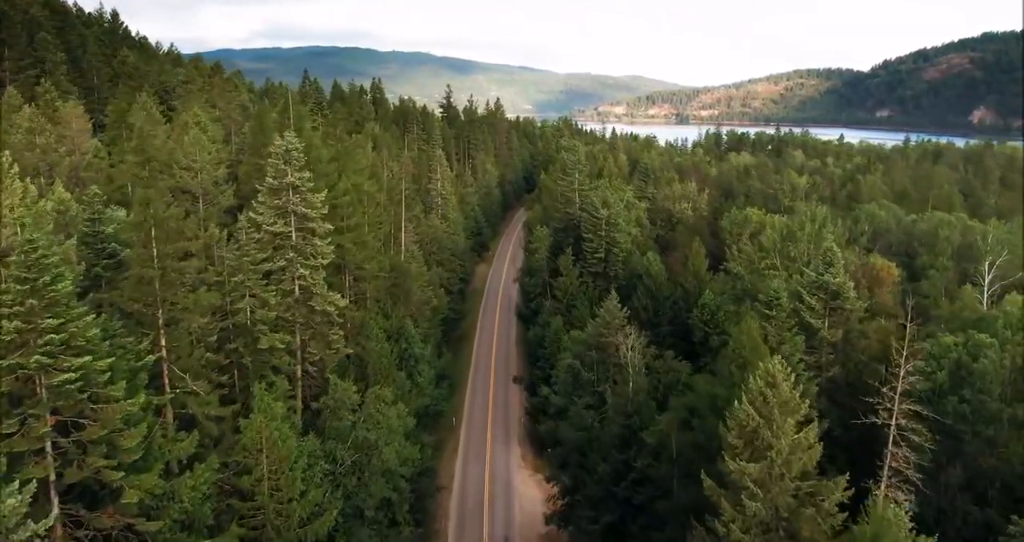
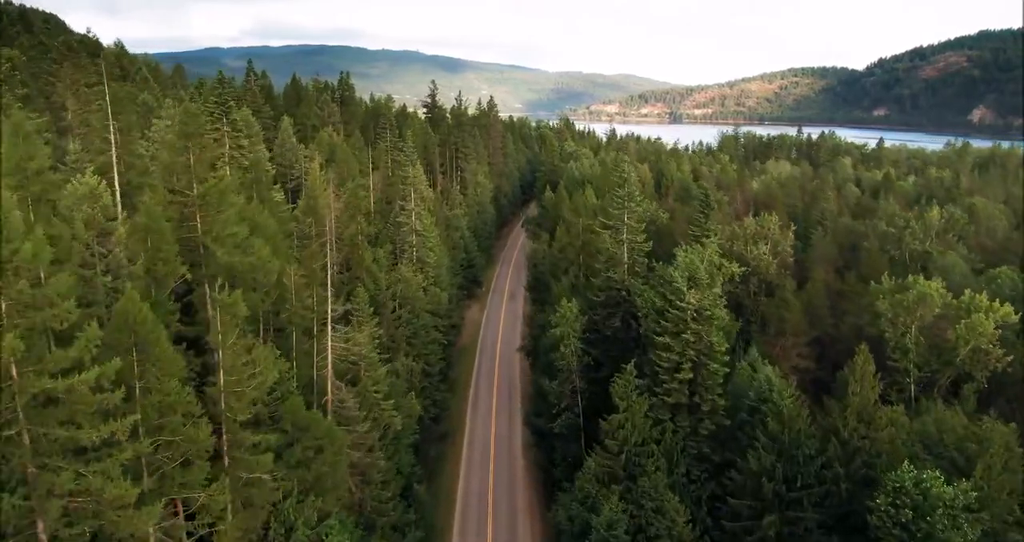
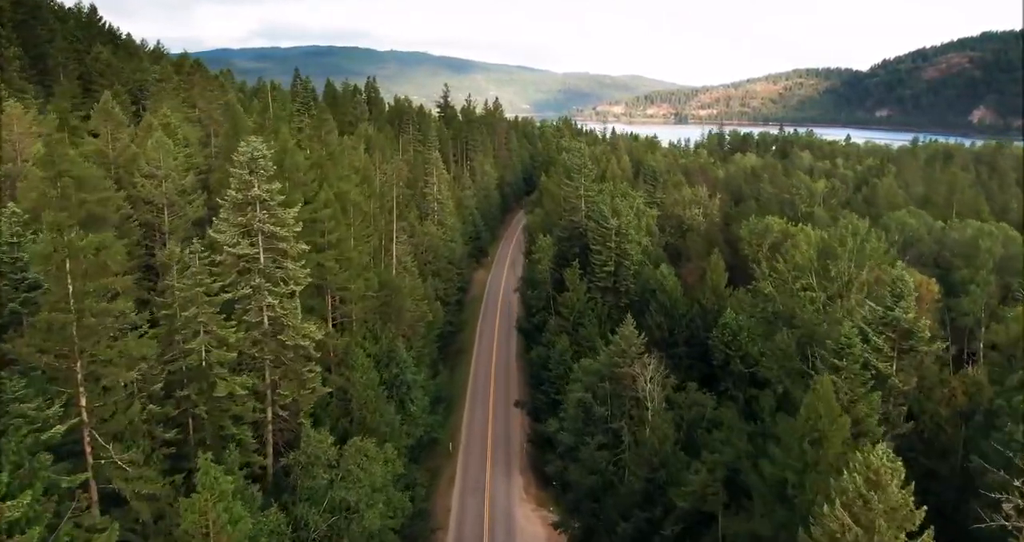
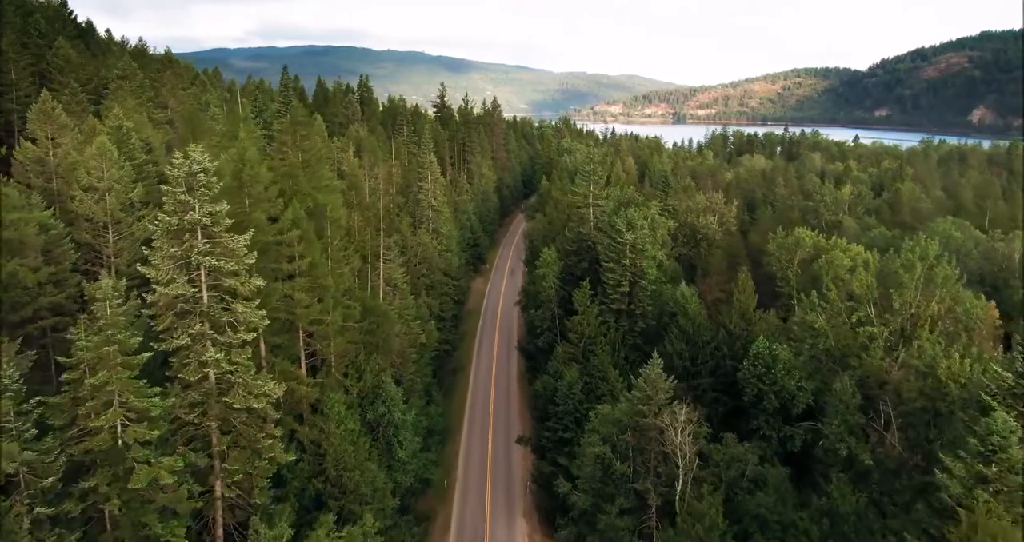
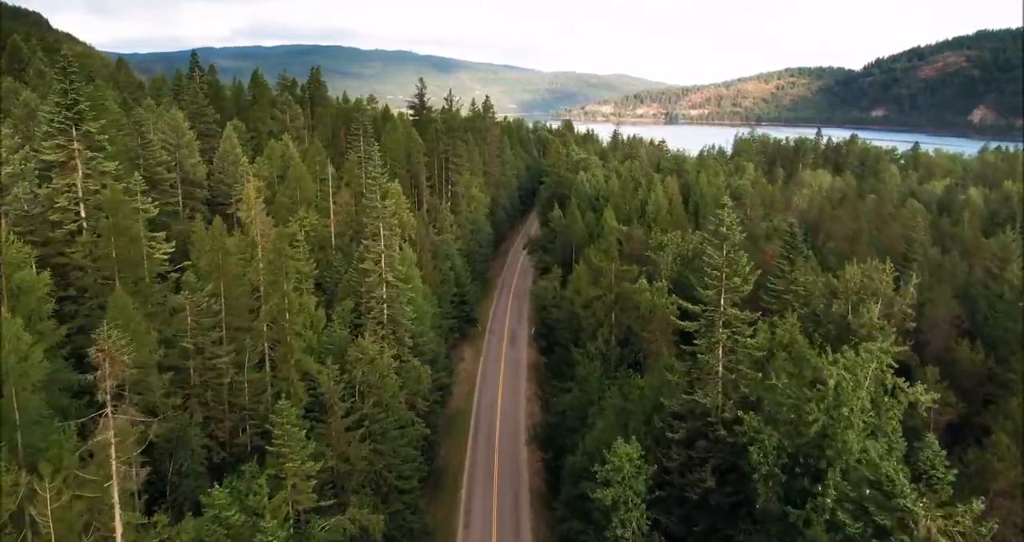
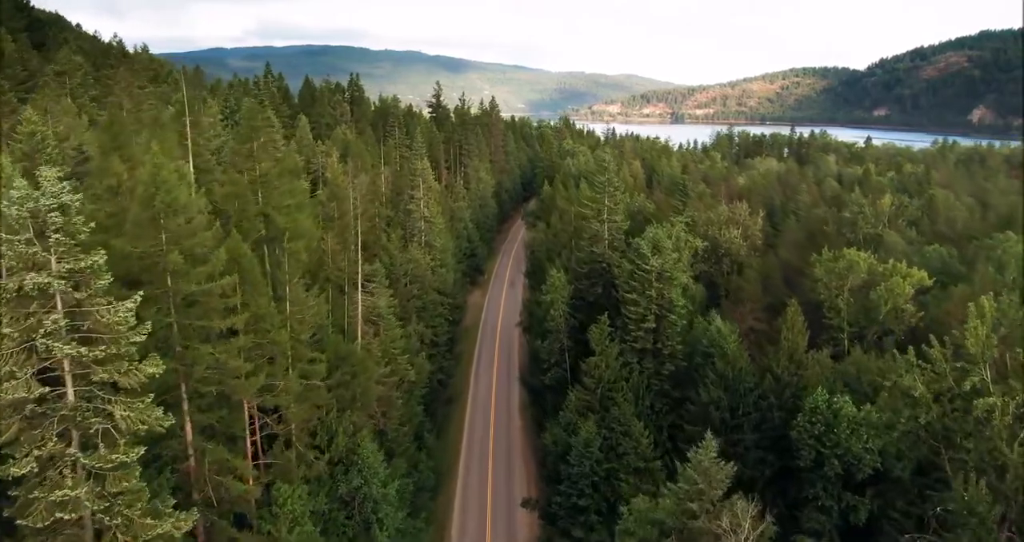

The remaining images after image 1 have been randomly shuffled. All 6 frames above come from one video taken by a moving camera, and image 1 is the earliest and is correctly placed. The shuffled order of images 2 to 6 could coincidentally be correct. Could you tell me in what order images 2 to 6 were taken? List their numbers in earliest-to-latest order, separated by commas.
3, 4, 6, 2, 5
